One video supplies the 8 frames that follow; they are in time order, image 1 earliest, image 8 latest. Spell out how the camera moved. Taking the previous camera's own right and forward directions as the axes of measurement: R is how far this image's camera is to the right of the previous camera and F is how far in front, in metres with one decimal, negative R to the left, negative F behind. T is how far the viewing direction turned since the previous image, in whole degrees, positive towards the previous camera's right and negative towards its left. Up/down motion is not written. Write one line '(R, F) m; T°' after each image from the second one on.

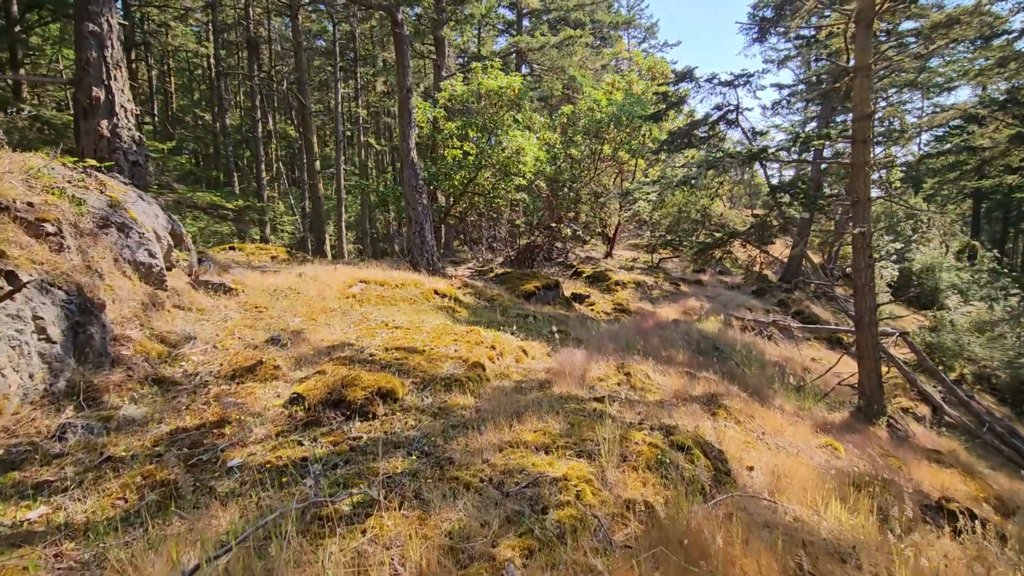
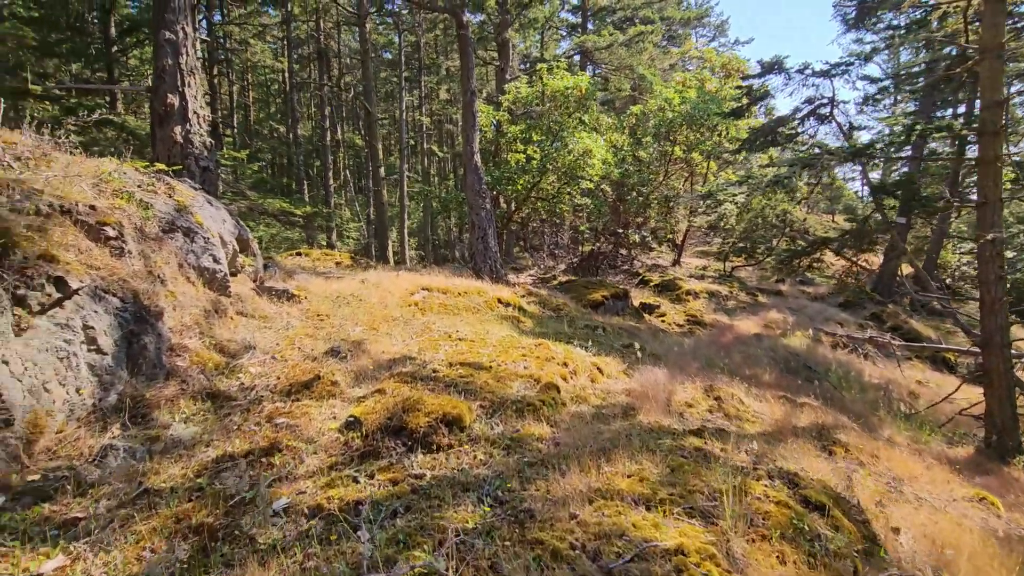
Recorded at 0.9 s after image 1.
(-0.2, +0.5) m; -6°
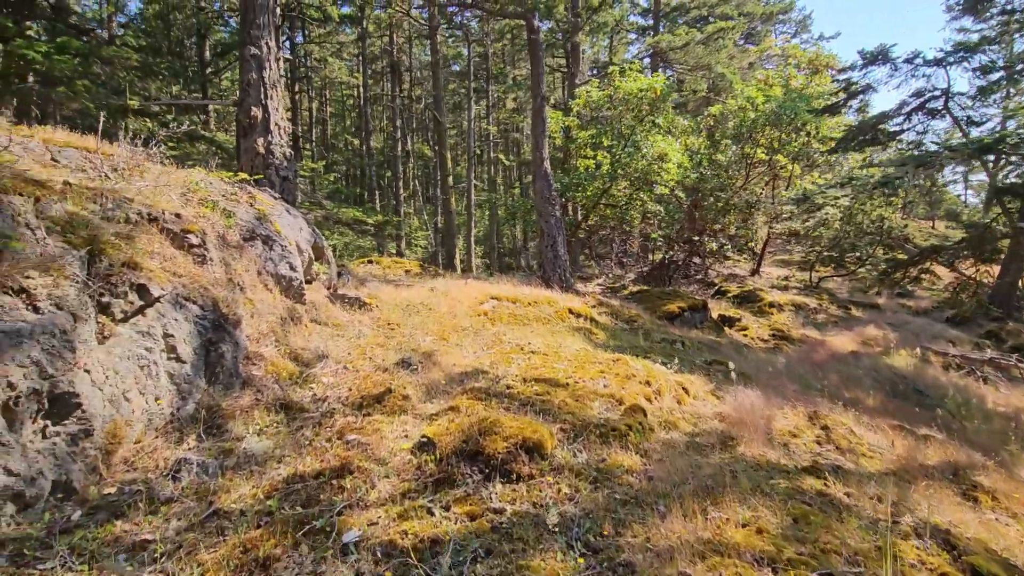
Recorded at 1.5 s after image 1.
(-0.1, +0.3) m; -7°
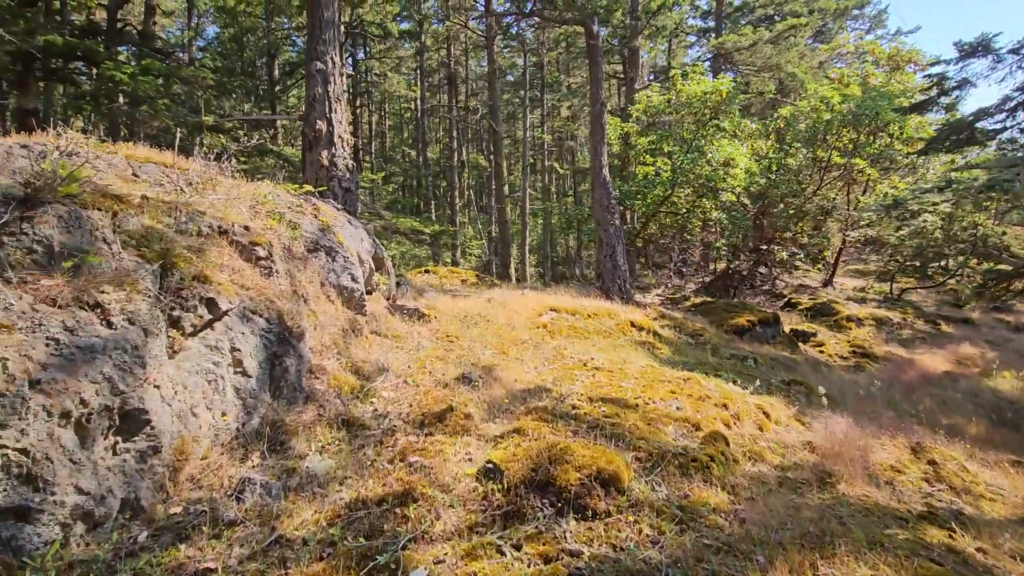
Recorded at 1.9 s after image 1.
(-0.1, +0.2) m; -6°
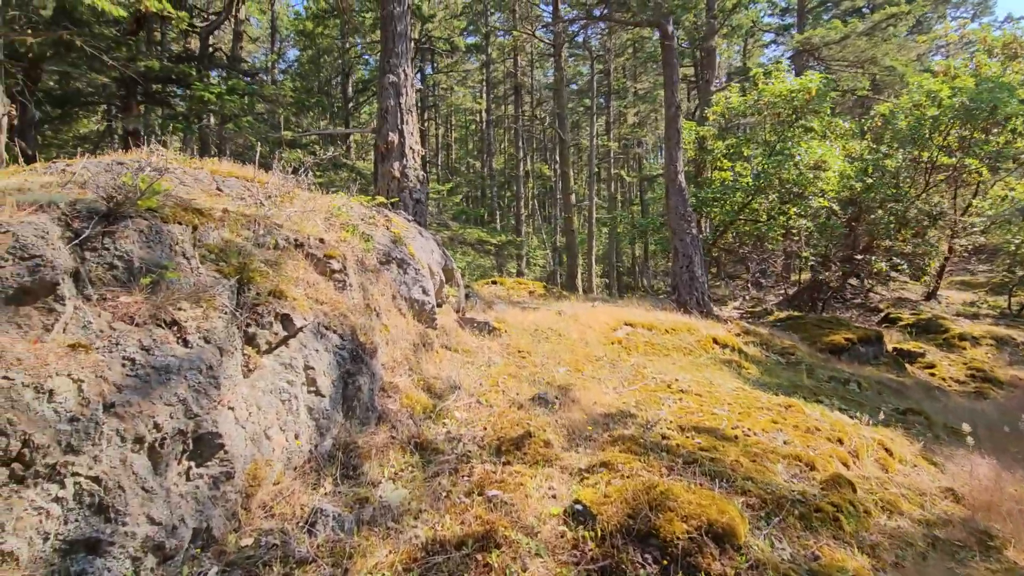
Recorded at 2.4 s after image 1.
(-0.1, +0.3) m; -7°
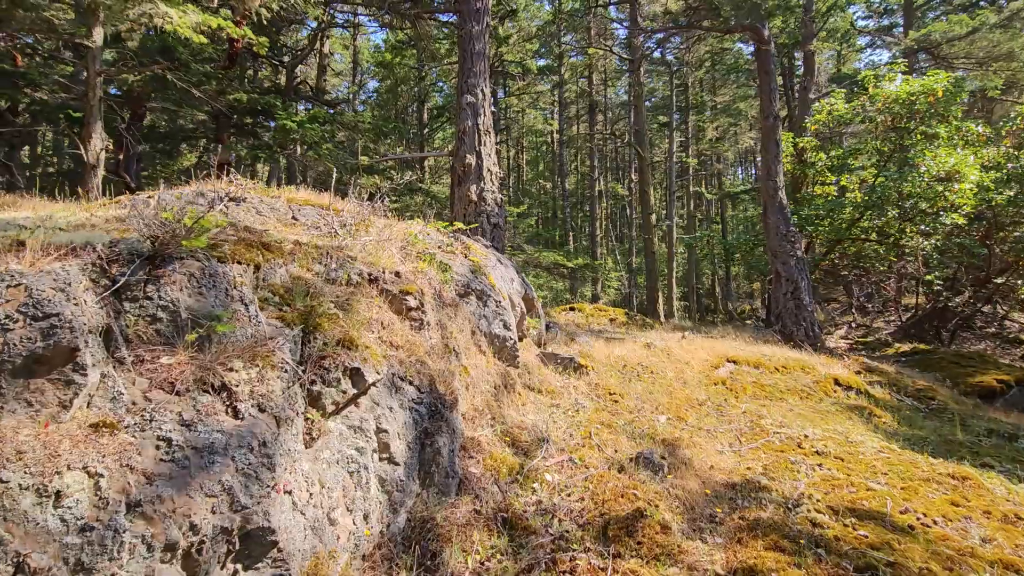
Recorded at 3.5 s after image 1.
(-0.2, +0.5) m; -8°
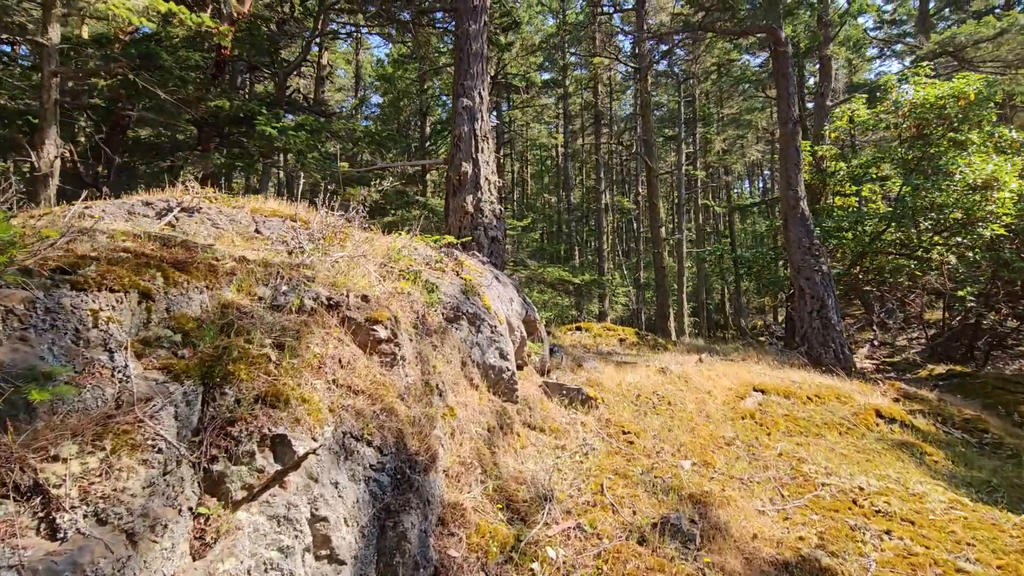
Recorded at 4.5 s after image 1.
(+0.1, +0.6) m; -1°
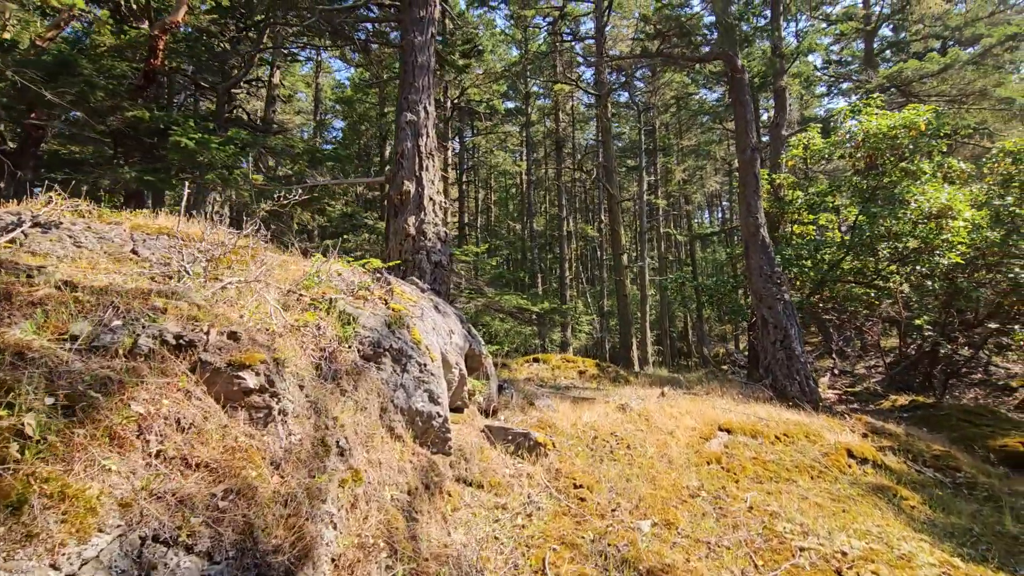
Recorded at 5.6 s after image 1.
(+0.2, +0.5) m; +4°
